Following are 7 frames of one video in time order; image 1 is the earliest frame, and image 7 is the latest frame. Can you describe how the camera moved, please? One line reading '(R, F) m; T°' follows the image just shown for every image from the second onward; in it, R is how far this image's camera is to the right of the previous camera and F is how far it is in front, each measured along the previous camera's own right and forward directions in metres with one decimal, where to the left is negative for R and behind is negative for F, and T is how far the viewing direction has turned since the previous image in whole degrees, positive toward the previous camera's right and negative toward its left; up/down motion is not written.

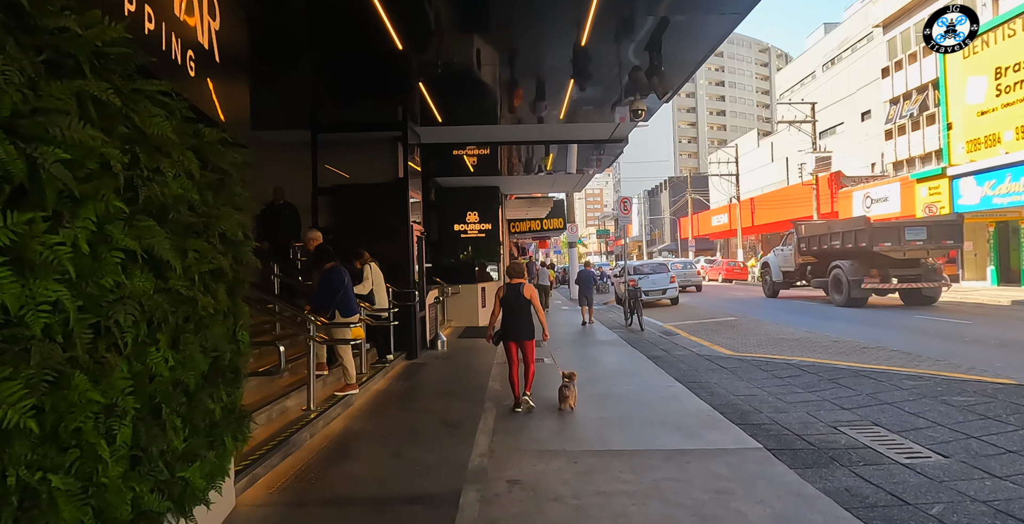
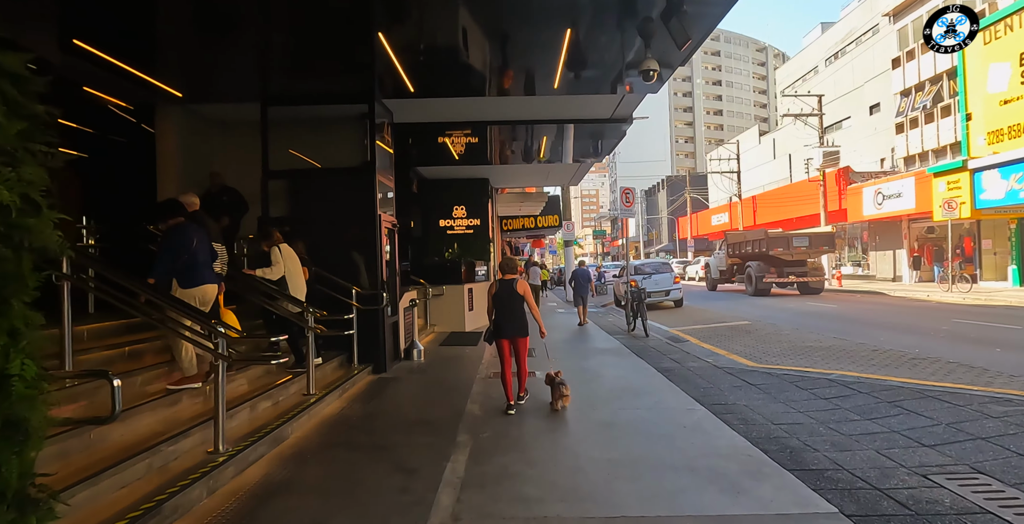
(+0.1, +1.3) m; 0°
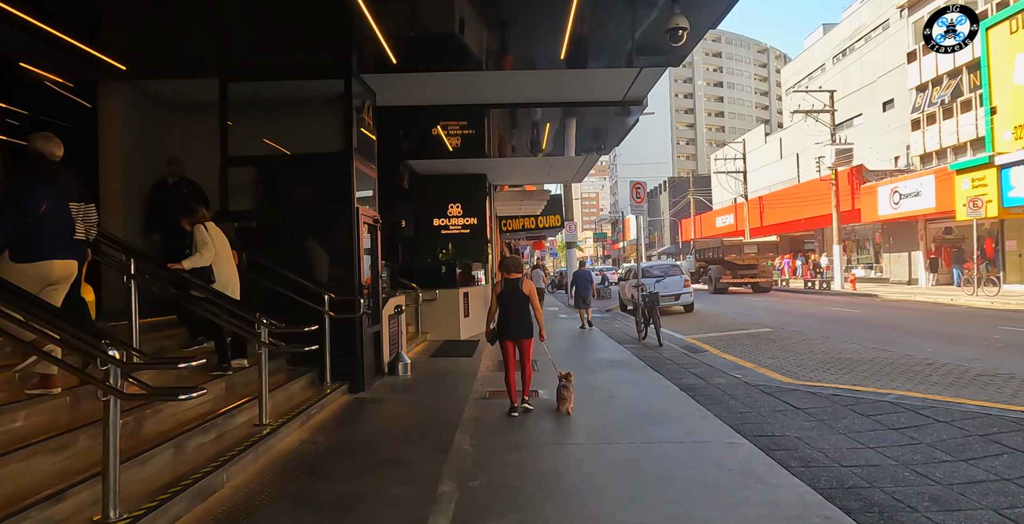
(0.0, +1.0) m; 0°
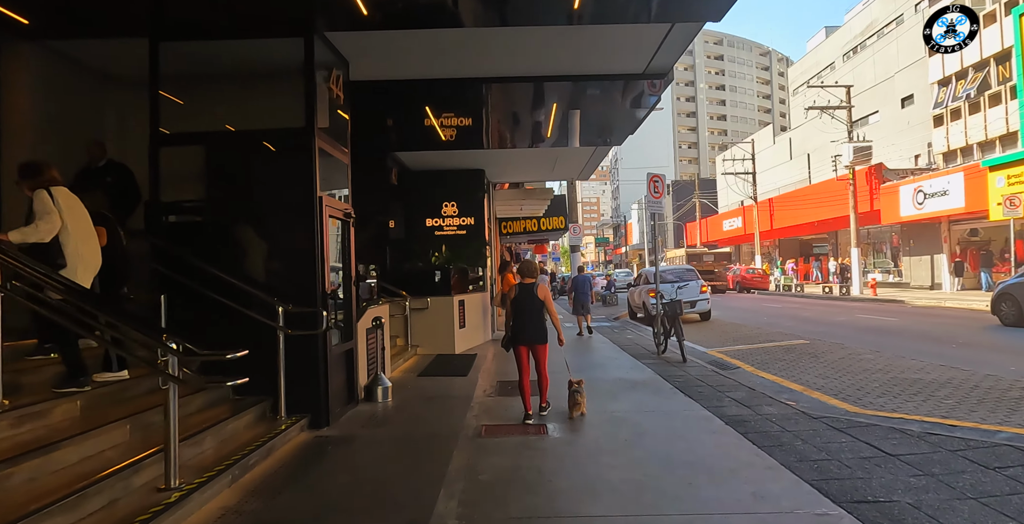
(0.0, +1.2) m; 0°
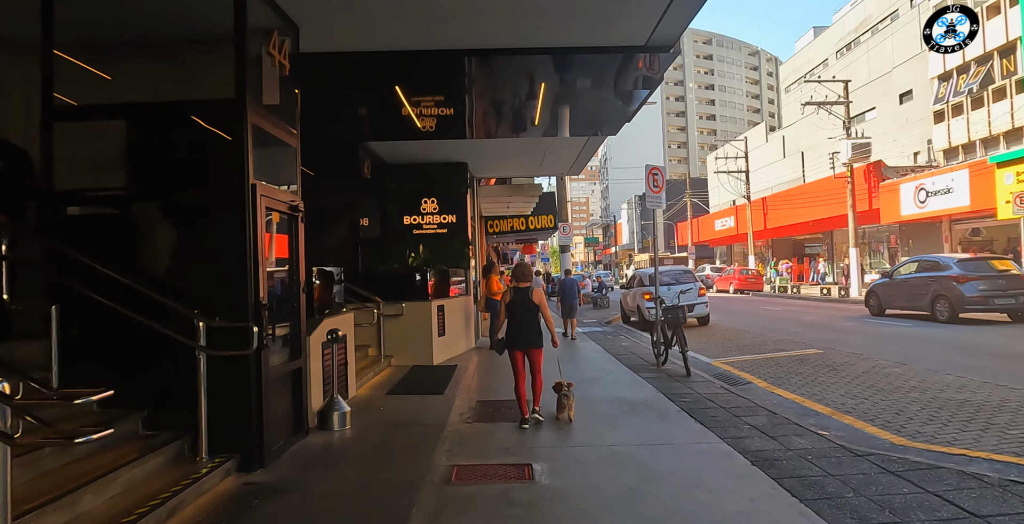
(+0.1, +0.9) m; +1°
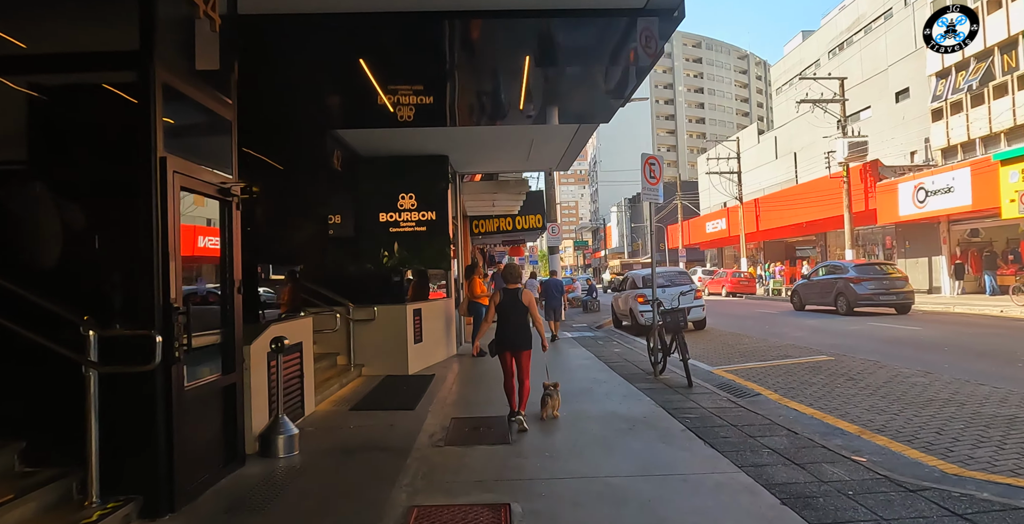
(+0.1, +0.8) m; +1°
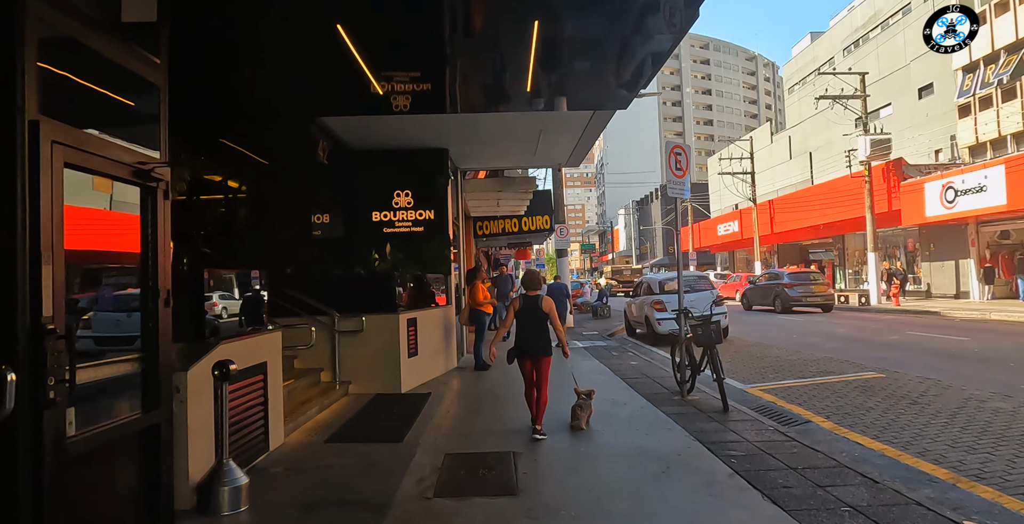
(0.0, +0.9) m; -1°
